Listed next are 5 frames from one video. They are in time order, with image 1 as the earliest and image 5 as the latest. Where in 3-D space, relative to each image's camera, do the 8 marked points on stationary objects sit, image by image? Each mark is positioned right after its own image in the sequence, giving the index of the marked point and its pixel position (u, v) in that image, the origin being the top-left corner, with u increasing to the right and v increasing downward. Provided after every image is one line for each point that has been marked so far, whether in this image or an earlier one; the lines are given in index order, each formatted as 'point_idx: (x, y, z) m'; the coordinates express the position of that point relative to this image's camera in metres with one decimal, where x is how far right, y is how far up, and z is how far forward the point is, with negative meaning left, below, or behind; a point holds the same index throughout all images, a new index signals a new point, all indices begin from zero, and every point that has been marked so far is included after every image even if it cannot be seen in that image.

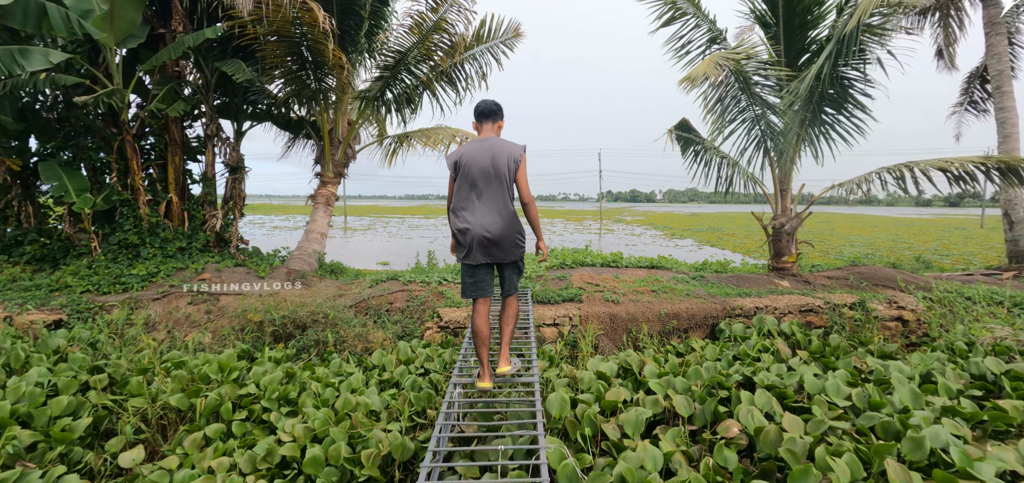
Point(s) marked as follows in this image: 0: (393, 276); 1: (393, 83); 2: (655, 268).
0: (-1.8, -0.5, +6.2) m
1: (-2.1, +2.8, +7.5) m
2: (+2.1, -0.4, +6.3) m
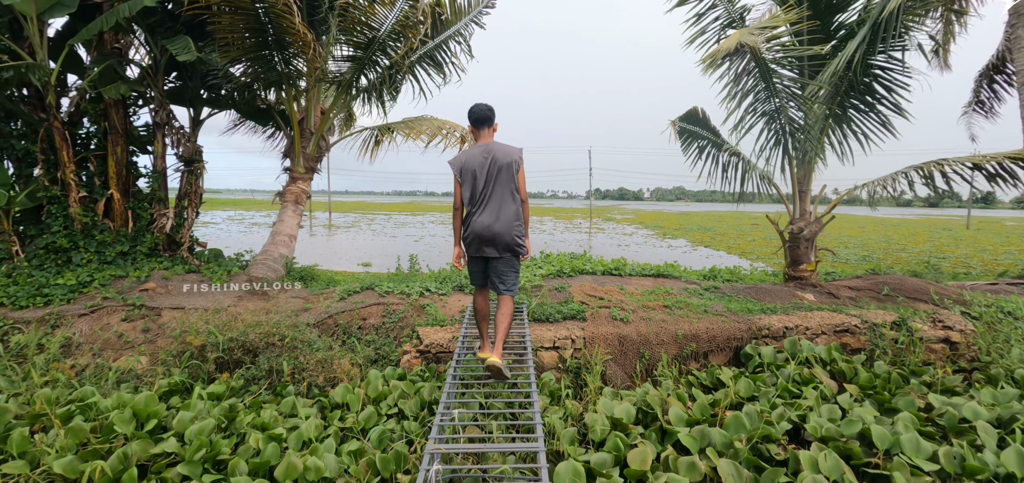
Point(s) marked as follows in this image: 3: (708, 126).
0: (-1.9, -0.6, +5.4) m
1: (-2.3, +2.8, +6.7) m
2: (+2.0, -0.5, +5.6) m
3: (+3.0, +1.8, +6.6) m
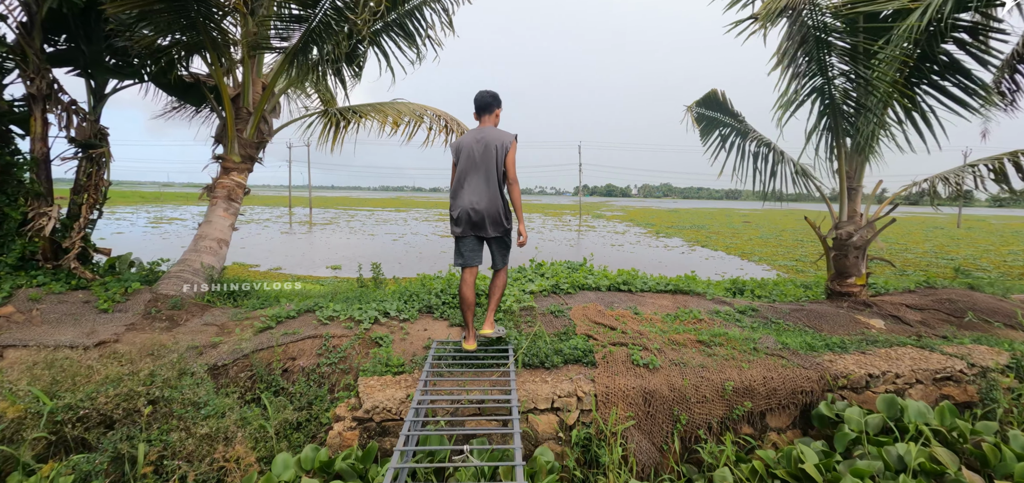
0: (-2.1, -0.7, +4.2) m
1: (-2.5, +2.7, +5.5) m
2: (+1.8, -0.6, +4.5) m
3: (+2.8, +1.7, +5.5) m
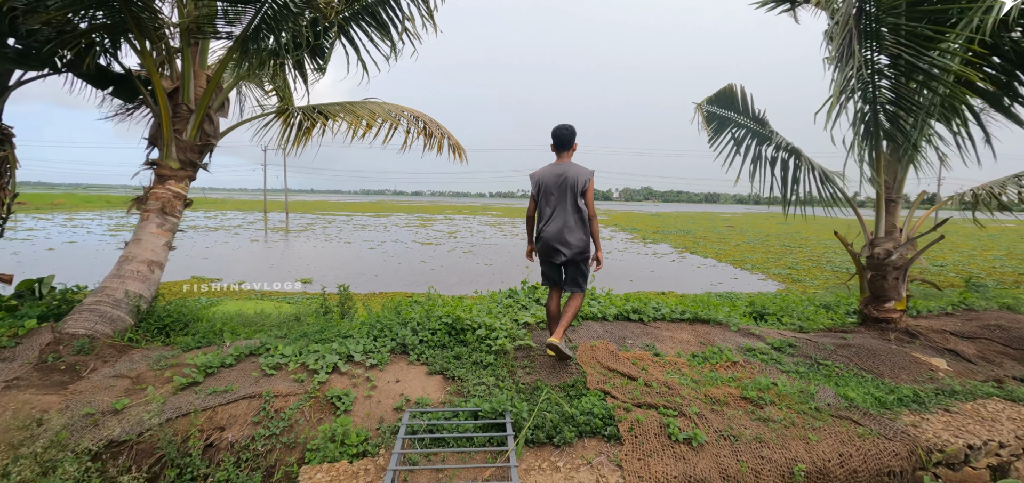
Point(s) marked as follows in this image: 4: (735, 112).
0: (-2.1, -0.9, +3.4) m
1: (-2.6, +2.5, +4.7) m
2: (+1.7, -0.8, +3.9) m
3: (+2.7, +1.5, +4.9) m
4: (+2.6, +1.5, +5.0) m
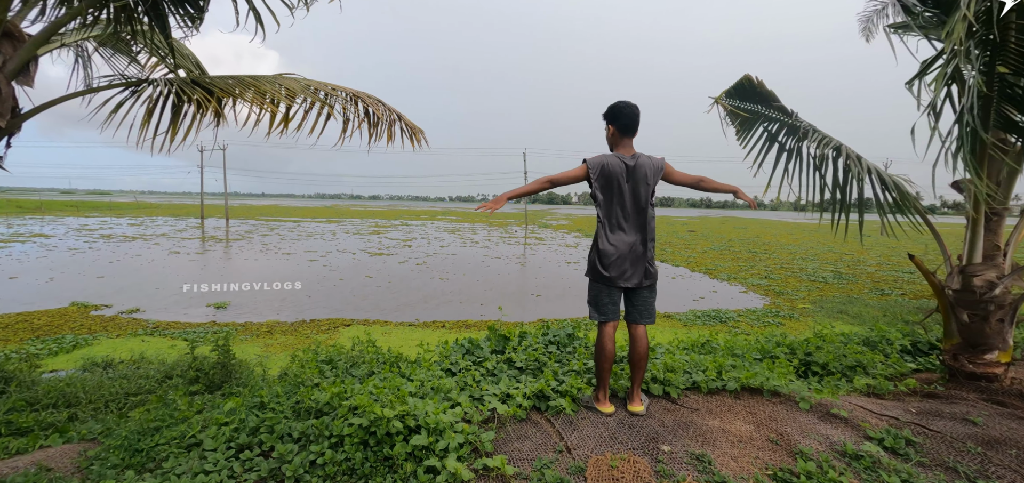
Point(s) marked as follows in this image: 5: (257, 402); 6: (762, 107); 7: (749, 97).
0: (-2.3, -1.1, +1.8) m
1: (-2.9, +2.2, +3.0) m
2: (+1.5, -1.0, +2.6) m
3: (+2.4, +1.3, +3.7) m
4: (+2.3, +1.3, +3.8) m
5: (-1.7, -1.1, +2.8) m
6: (+2.3, +1.3, +3.8) m
7: (+2.2, +1.4, +3.9) m
